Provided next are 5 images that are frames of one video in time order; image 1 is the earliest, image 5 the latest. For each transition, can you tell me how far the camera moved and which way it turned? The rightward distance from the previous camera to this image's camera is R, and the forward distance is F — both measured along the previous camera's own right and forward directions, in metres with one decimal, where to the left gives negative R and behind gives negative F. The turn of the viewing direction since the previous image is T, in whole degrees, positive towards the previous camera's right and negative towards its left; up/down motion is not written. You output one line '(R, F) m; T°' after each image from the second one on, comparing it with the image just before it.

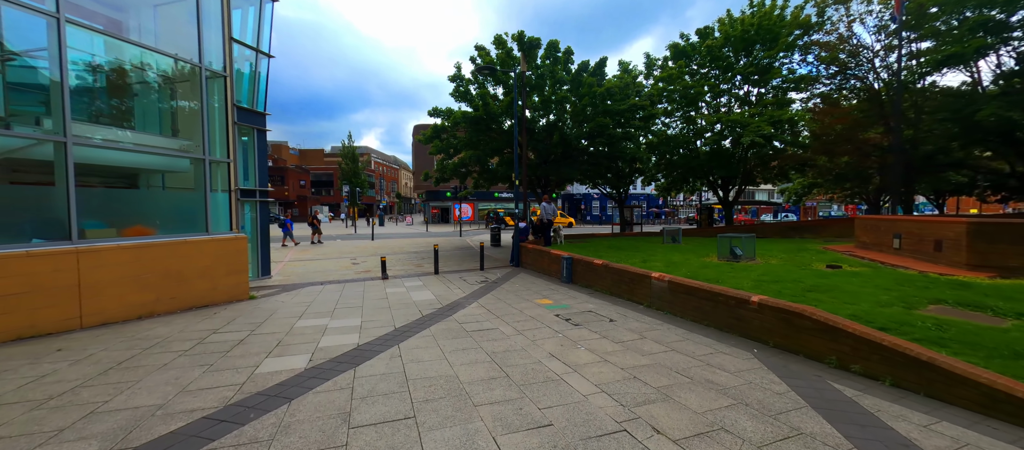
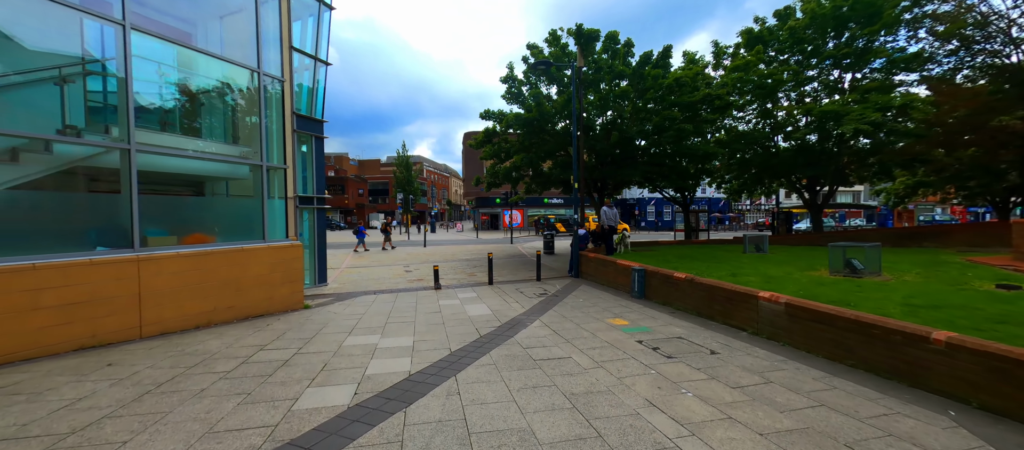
(-0.3, +0.9) m; -7°
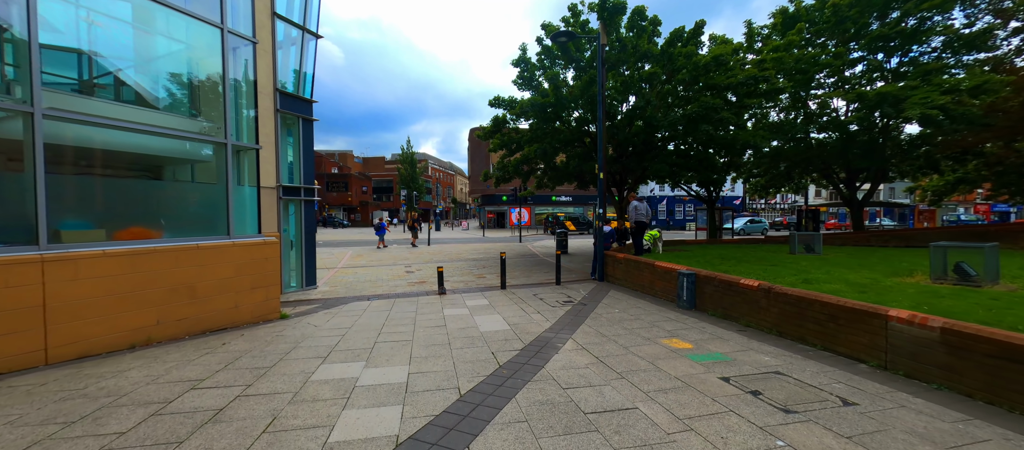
(-0.3, +1.5) m; -1°
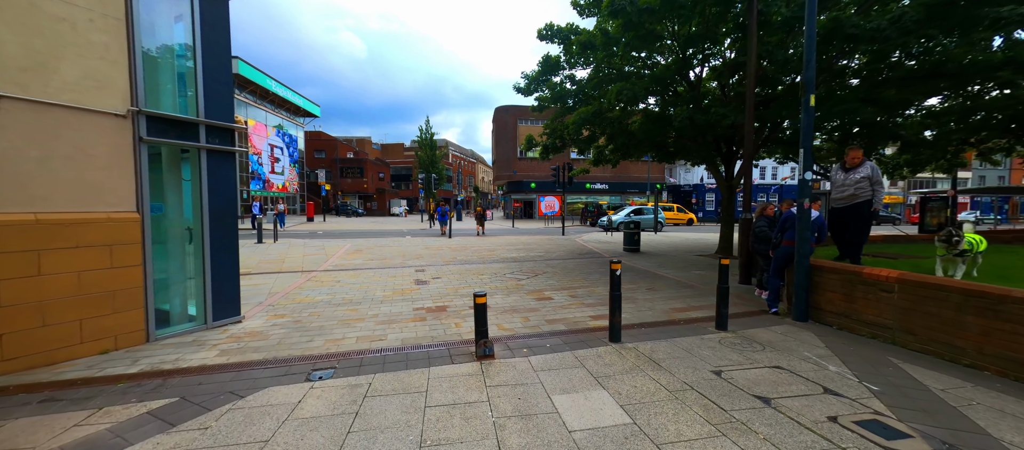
(-1.2, +5.1) m; -3°
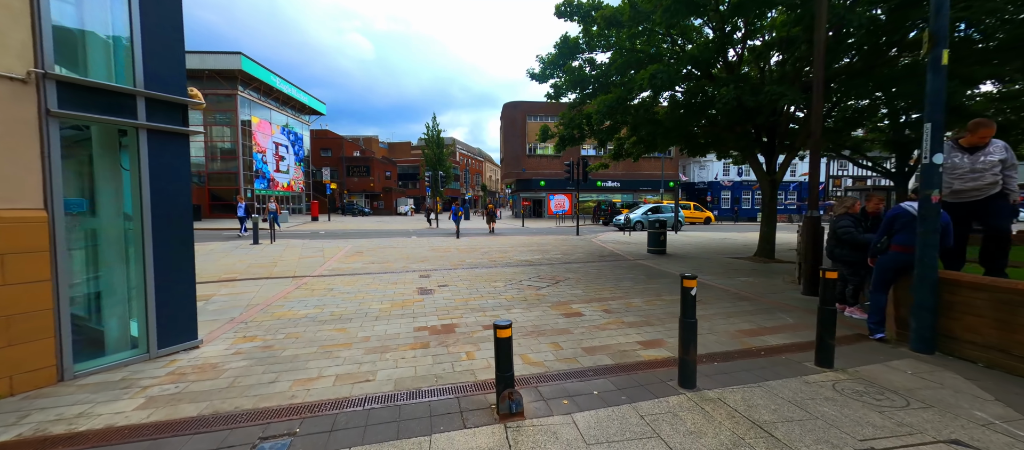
(-0.2, +1.2) m; -1°
